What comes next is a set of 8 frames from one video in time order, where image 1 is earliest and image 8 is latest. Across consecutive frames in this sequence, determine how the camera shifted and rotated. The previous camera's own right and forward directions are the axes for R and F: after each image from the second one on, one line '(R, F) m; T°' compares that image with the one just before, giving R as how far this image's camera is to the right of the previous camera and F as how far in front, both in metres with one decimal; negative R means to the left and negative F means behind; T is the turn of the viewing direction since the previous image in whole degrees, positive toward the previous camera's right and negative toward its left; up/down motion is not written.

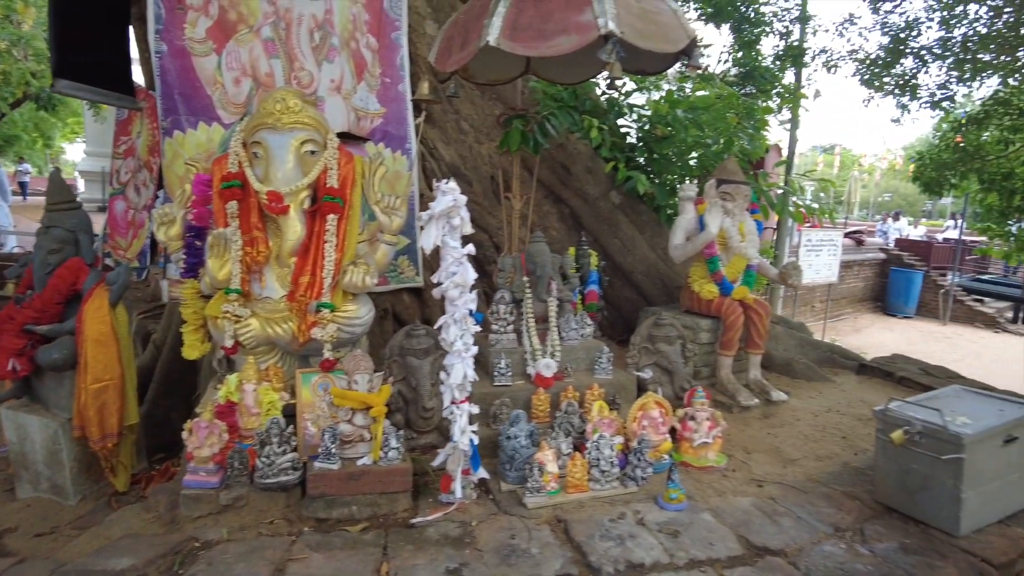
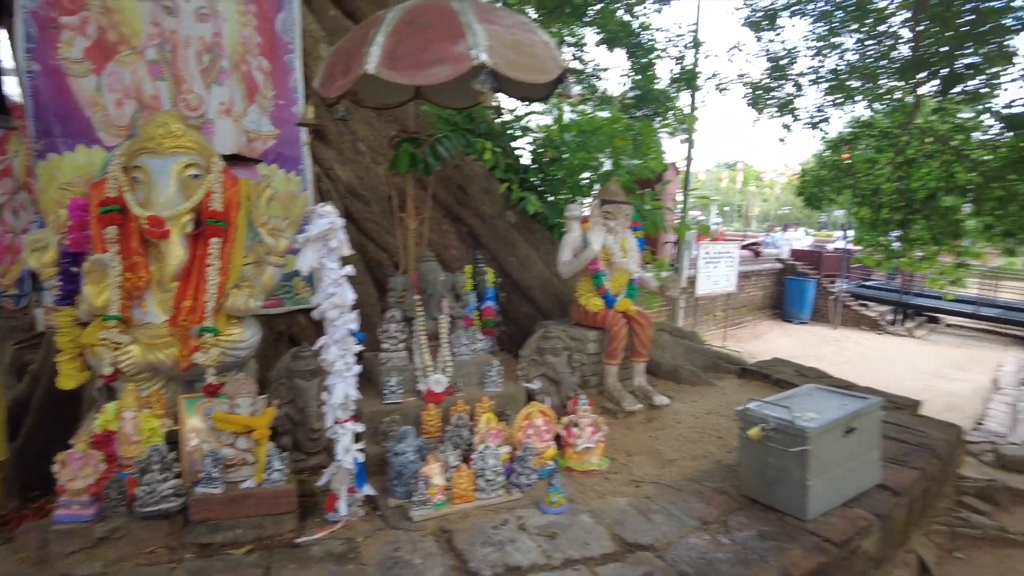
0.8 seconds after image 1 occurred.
(+0.1, -0.1) m; +7°
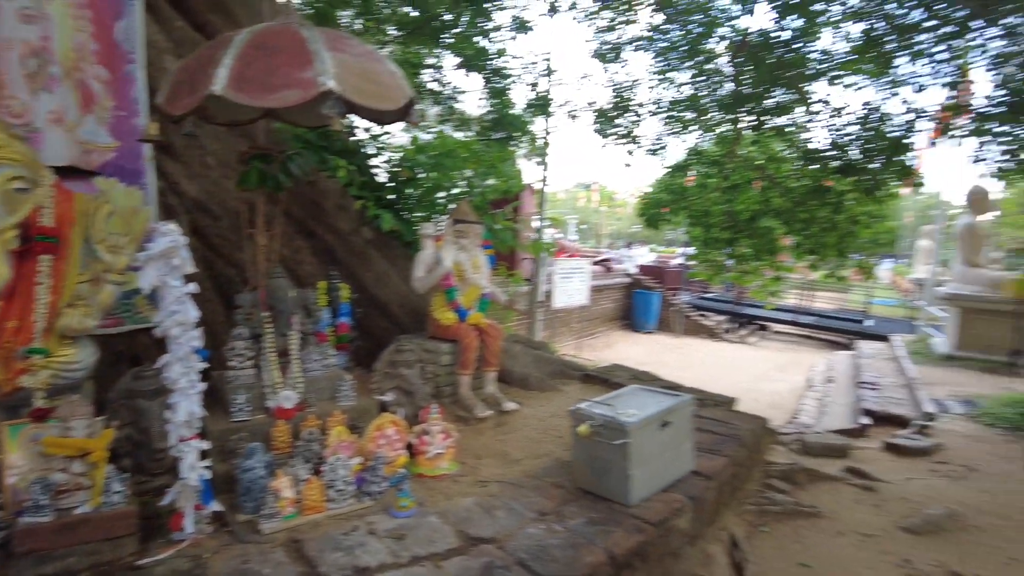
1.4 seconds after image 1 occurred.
(+0.1, -0.2) m; +11°
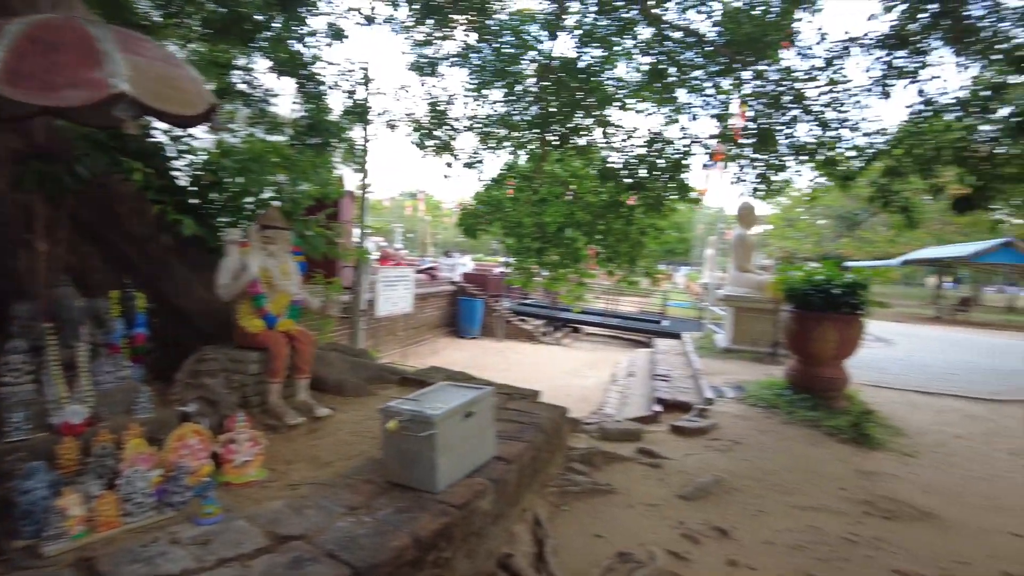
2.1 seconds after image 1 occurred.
(+0.1, -0.2) m; +15°
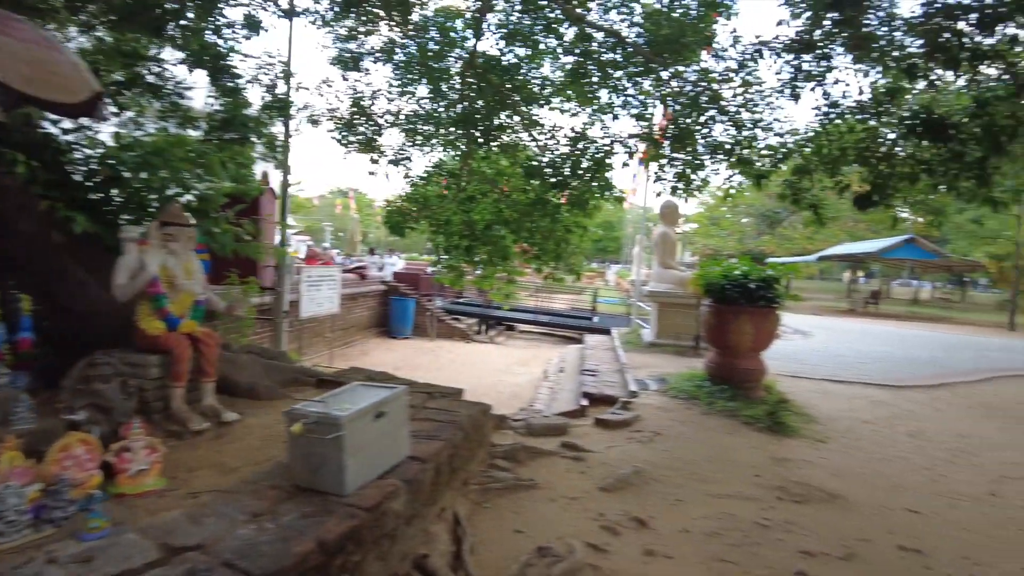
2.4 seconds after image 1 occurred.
(+0.1, 0.0) m; +6°
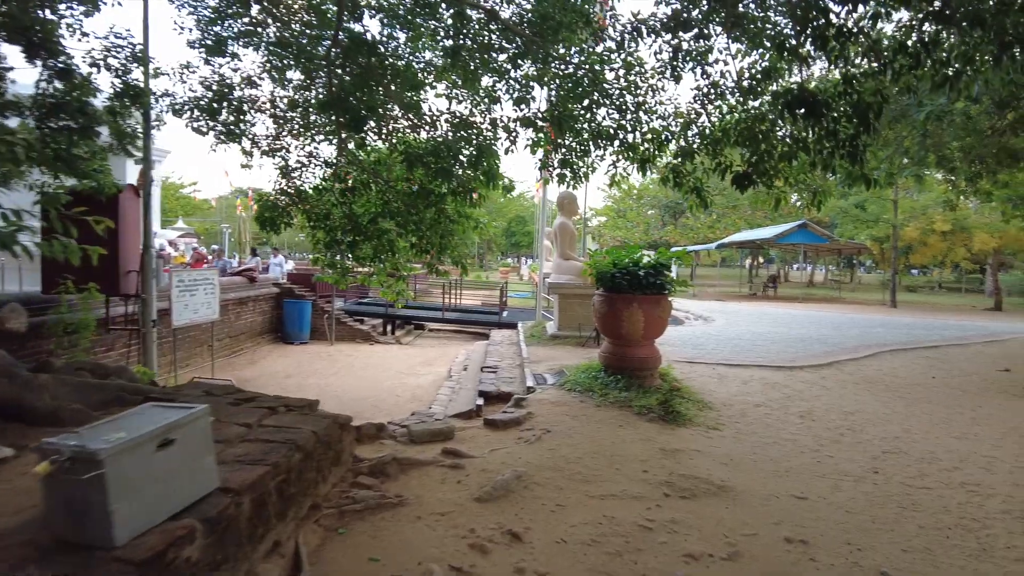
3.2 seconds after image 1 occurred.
(+0.3, +0.3) m; +7°
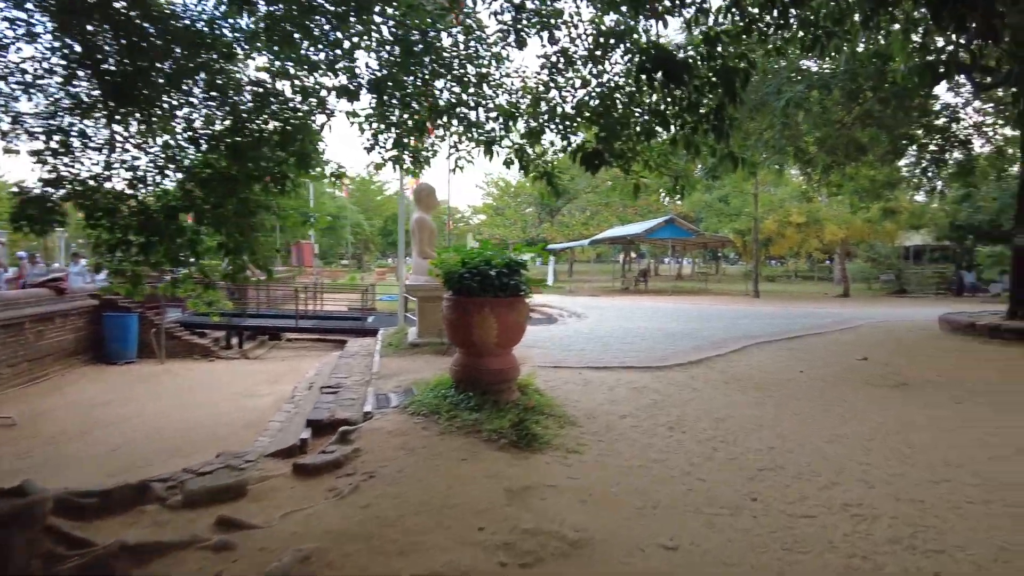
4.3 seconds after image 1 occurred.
(+0.4, +0.9) m; +10°
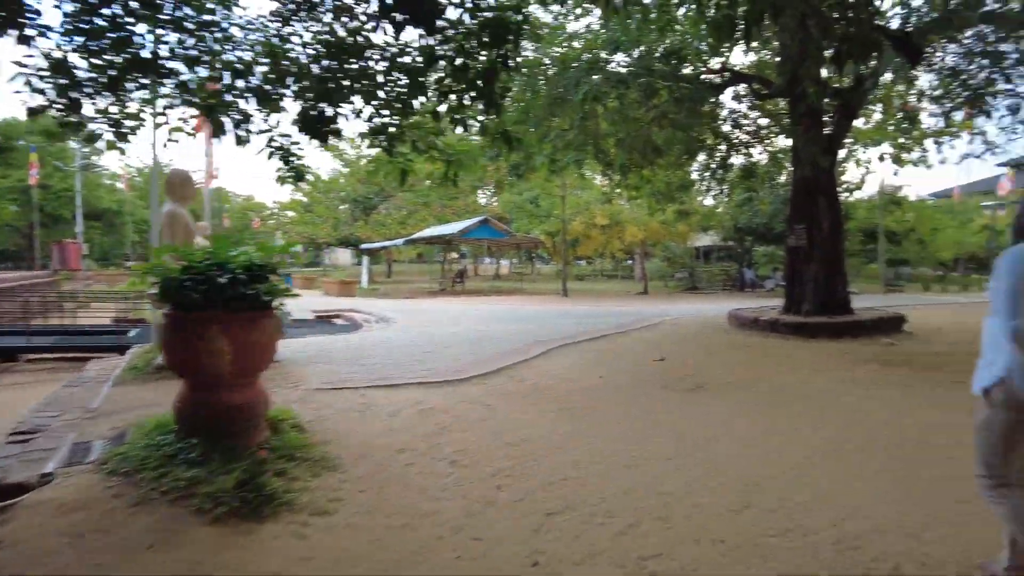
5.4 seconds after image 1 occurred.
(+0.5, +0.9) m; +15°
